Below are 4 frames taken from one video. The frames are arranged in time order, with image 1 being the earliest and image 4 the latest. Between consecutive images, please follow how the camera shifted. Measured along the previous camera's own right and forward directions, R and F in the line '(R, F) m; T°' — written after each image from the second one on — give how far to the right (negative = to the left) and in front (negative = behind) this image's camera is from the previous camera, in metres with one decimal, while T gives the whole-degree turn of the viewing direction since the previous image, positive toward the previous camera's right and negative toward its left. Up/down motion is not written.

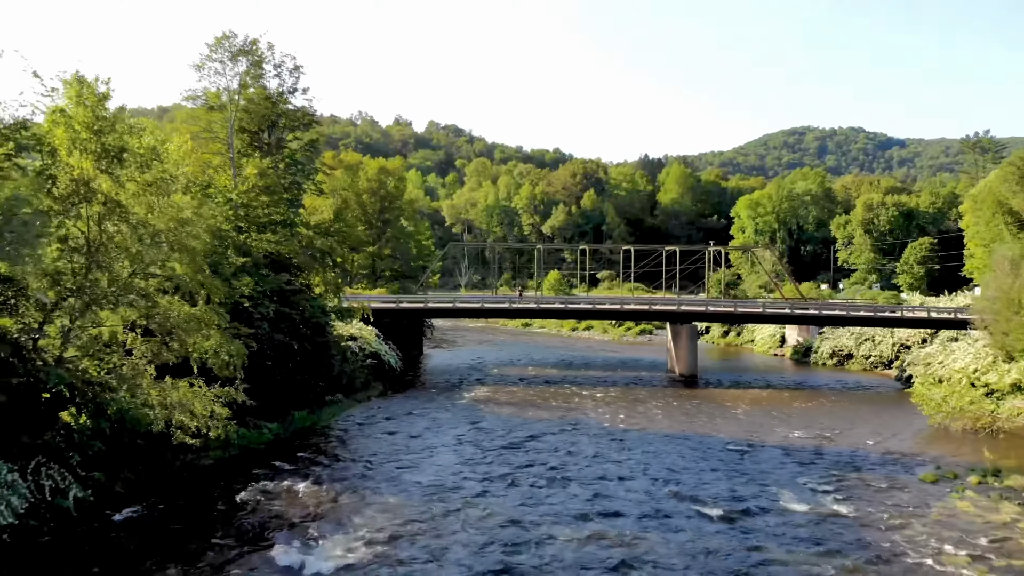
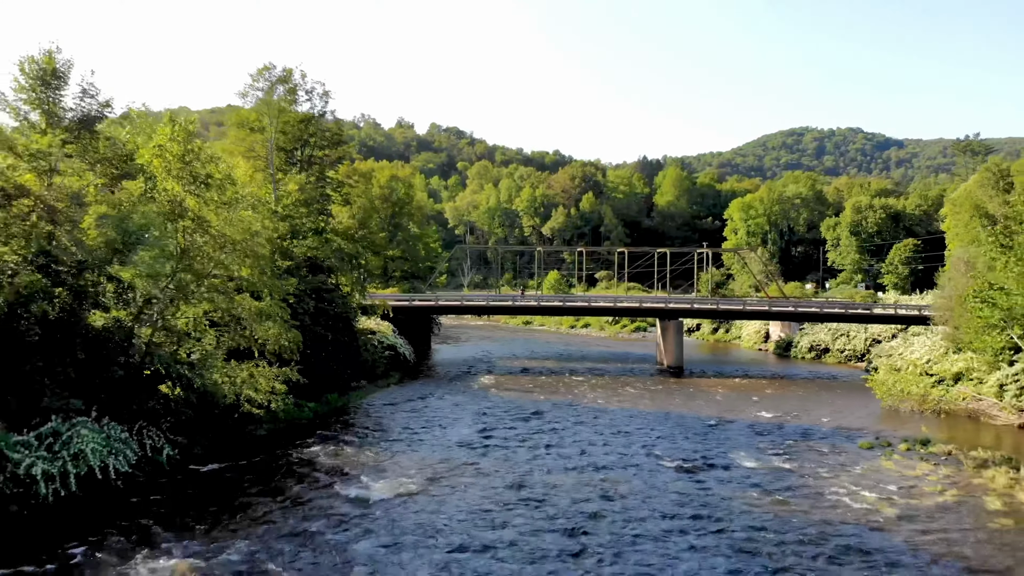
(-0.1, -3.5) m; 0°
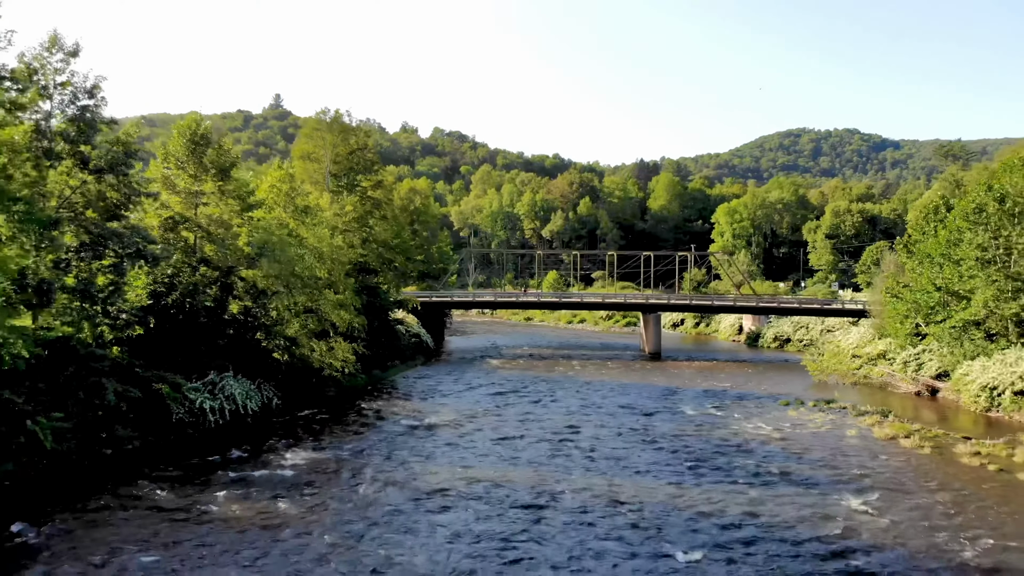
(-0.3, -7.2) m; 0°
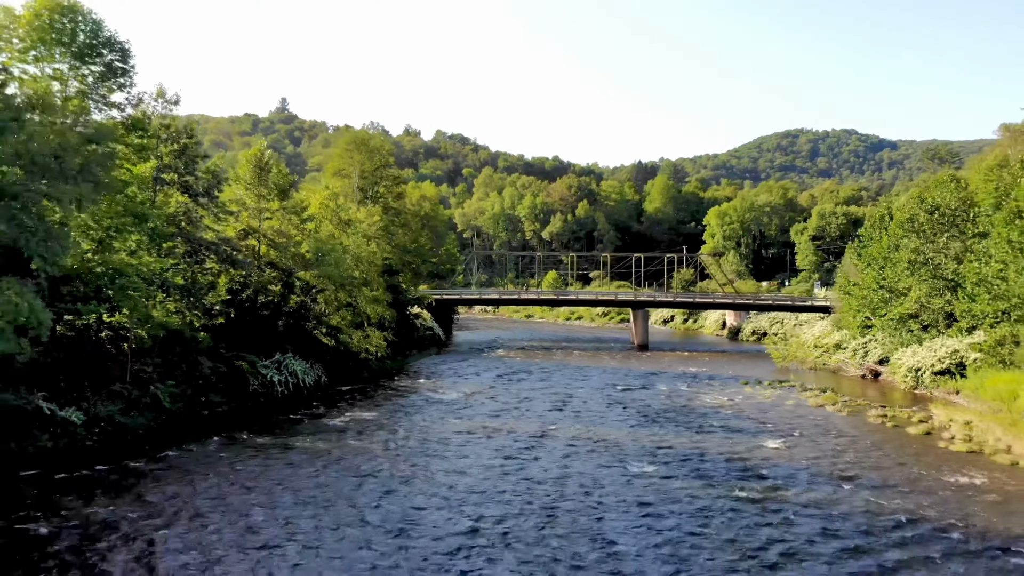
(-0.2, -5.6) m; 0°
